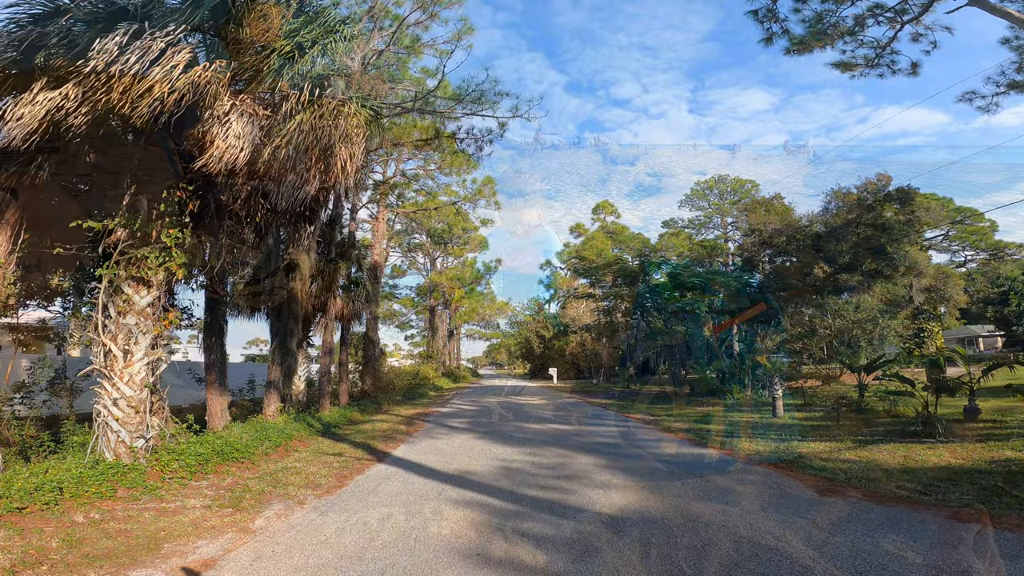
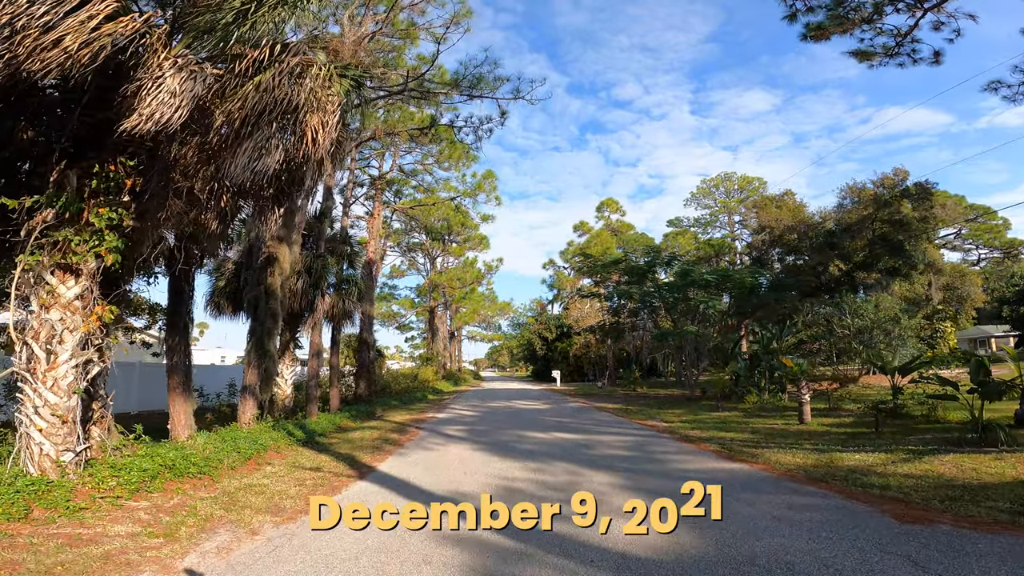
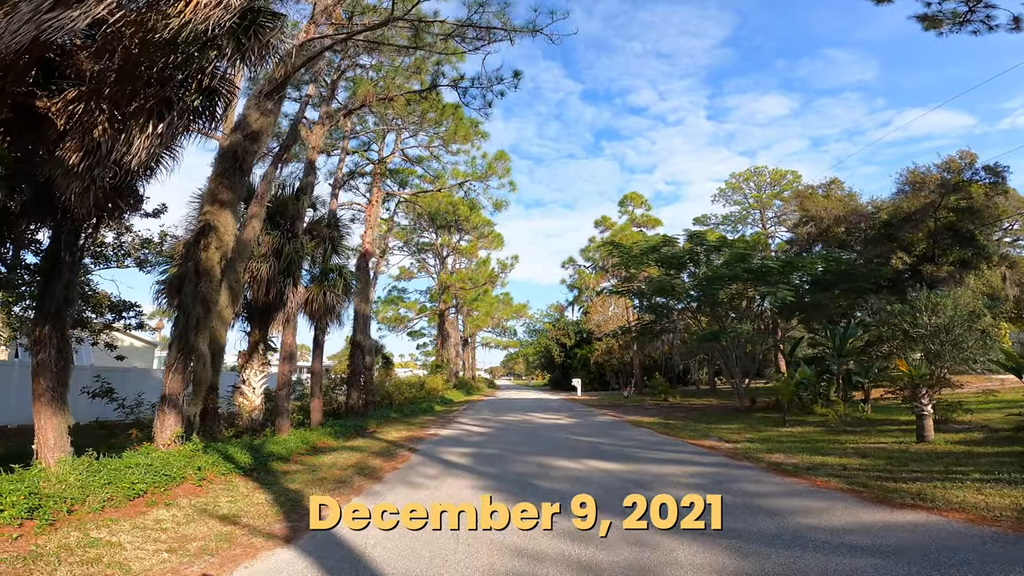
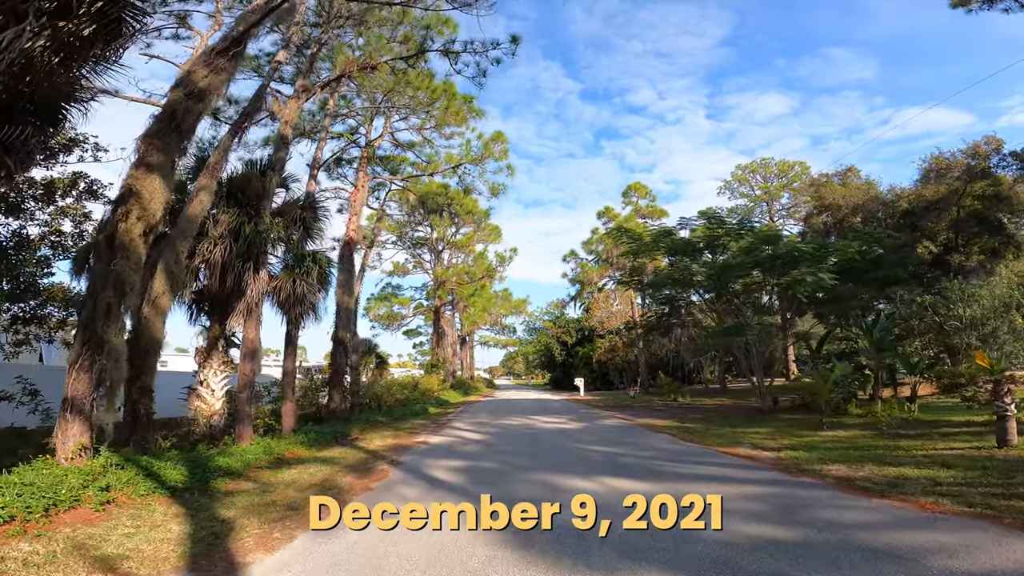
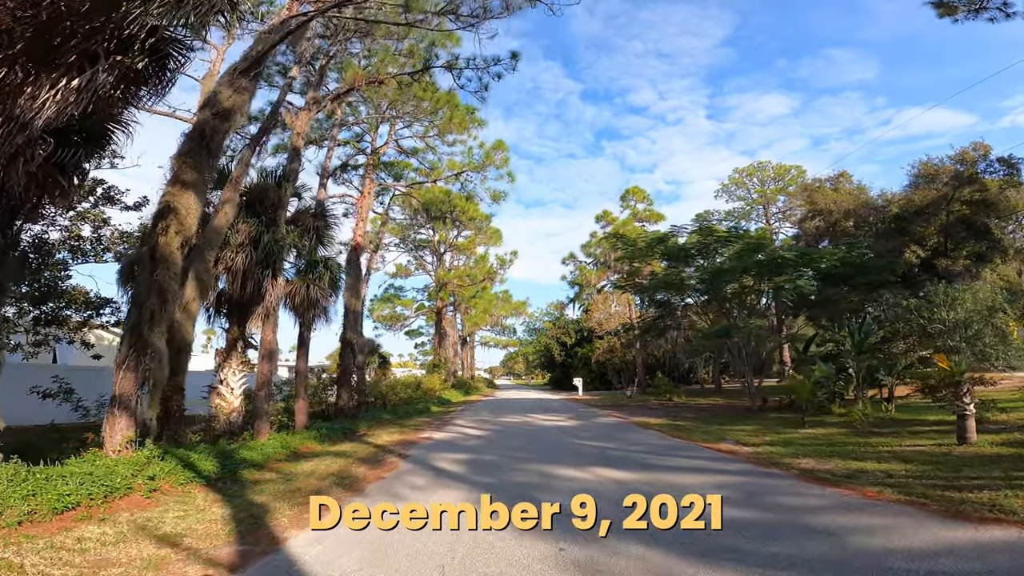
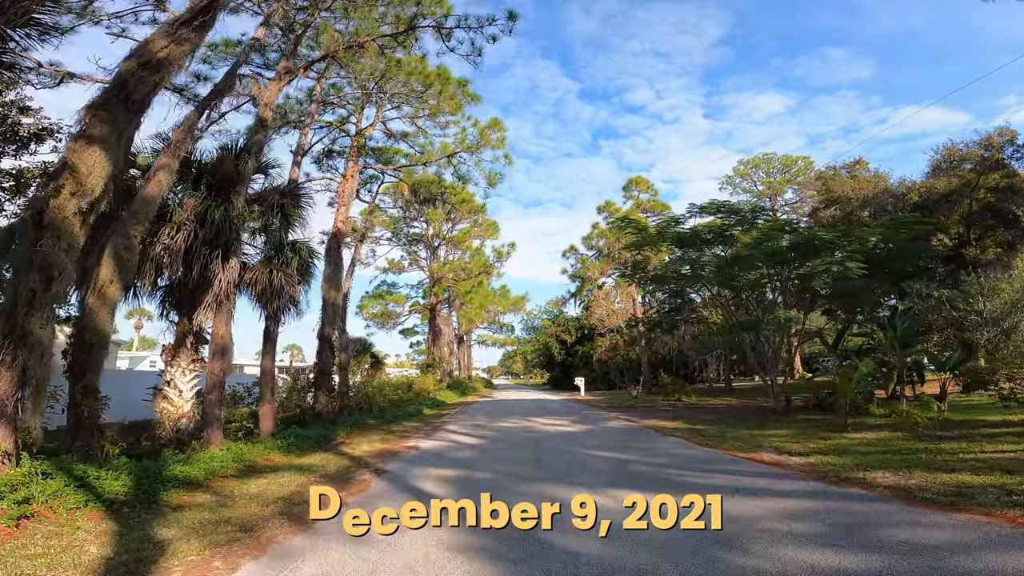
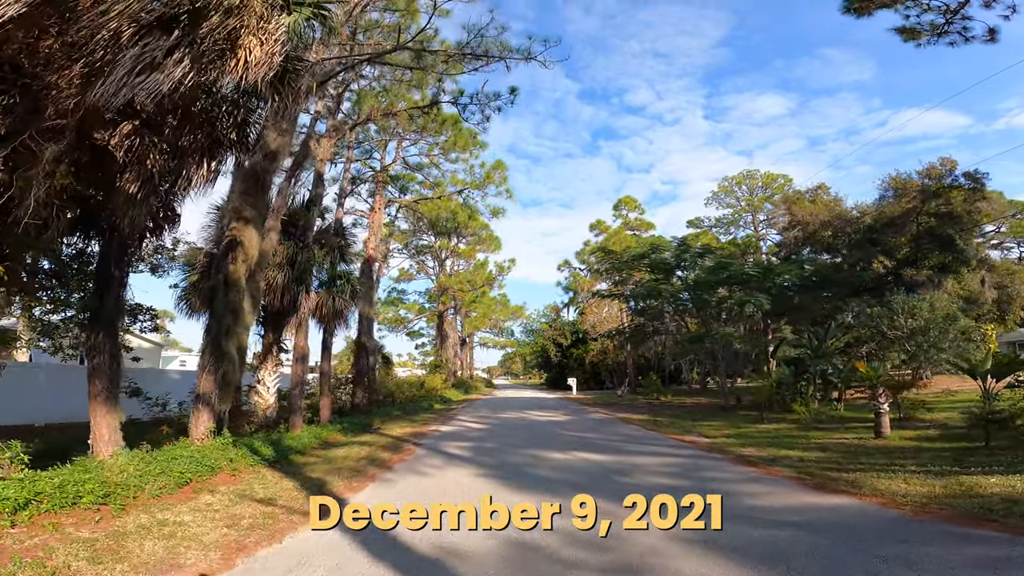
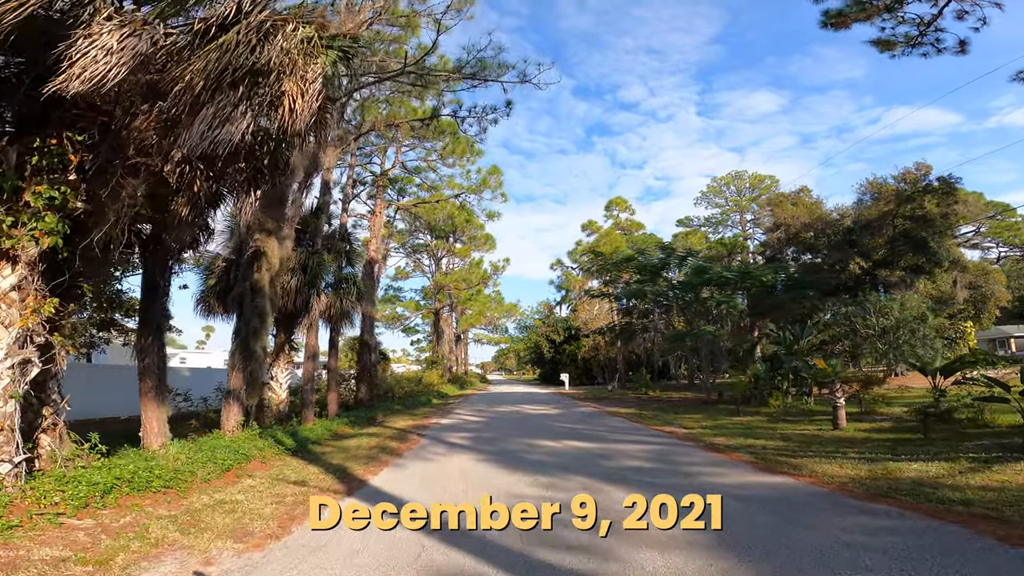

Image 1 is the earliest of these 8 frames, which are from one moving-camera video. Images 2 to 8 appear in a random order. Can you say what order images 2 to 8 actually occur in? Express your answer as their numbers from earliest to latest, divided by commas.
2, 8, 7, 3, 5, 4, 6
